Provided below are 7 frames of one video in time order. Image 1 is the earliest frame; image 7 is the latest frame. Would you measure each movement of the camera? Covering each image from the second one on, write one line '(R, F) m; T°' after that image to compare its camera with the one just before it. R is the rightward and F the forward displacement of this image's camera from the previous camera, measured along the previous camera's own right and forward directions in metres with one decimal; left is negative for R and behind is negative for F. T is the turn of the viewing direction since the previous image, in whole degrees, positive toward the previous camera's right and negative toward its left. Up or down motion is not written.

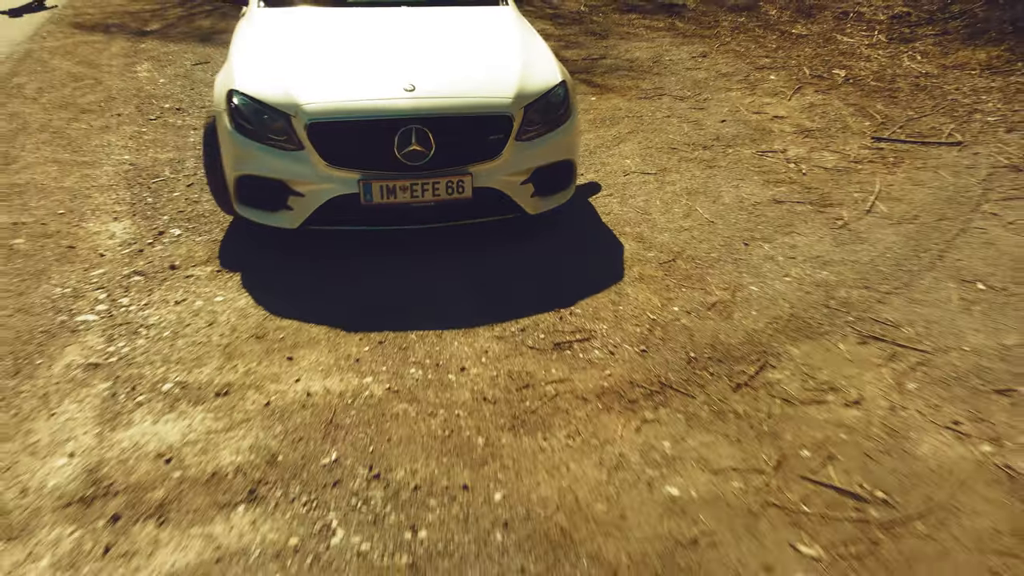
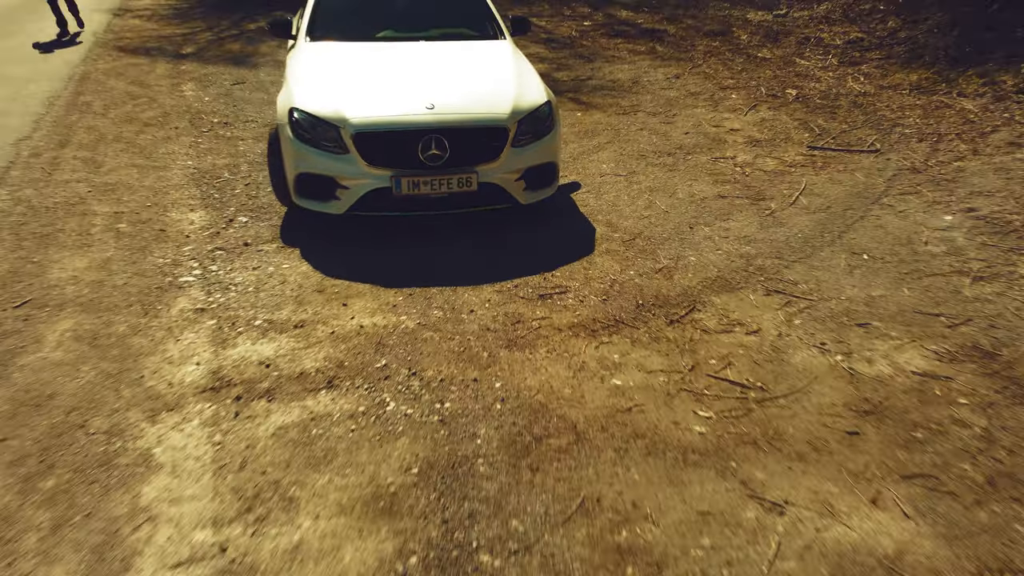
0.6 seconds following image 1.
(0.0, -0.8) m; 0°
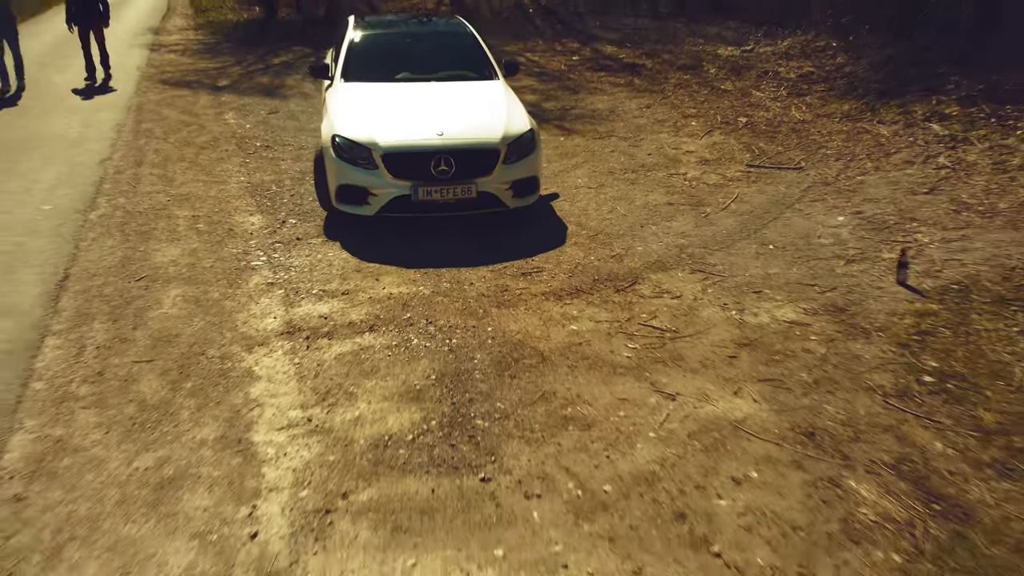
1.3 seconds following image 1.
(+0.1, -1.0) m; 0°
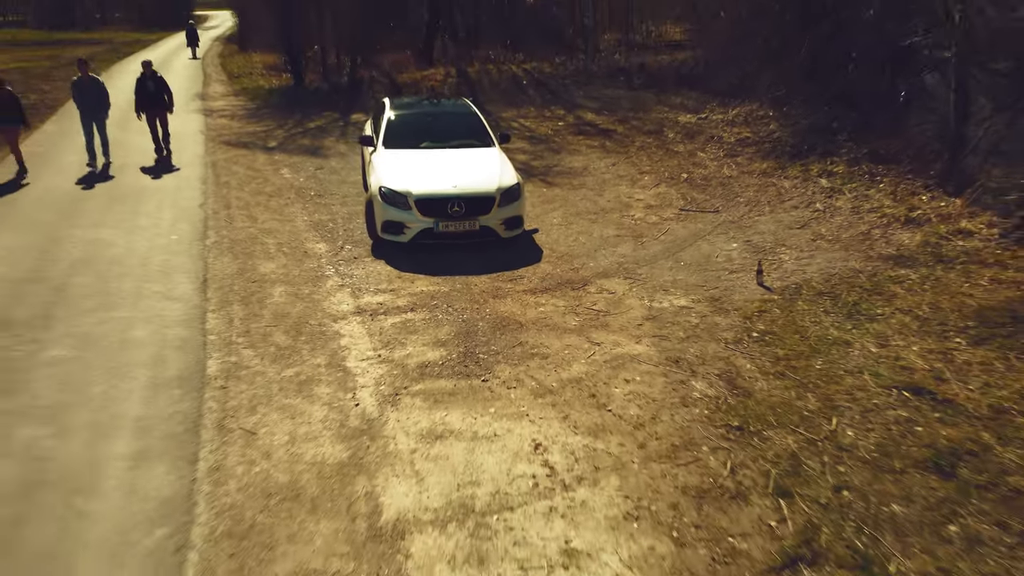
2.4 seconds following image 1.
(+0.1, -2.0) m; 0°
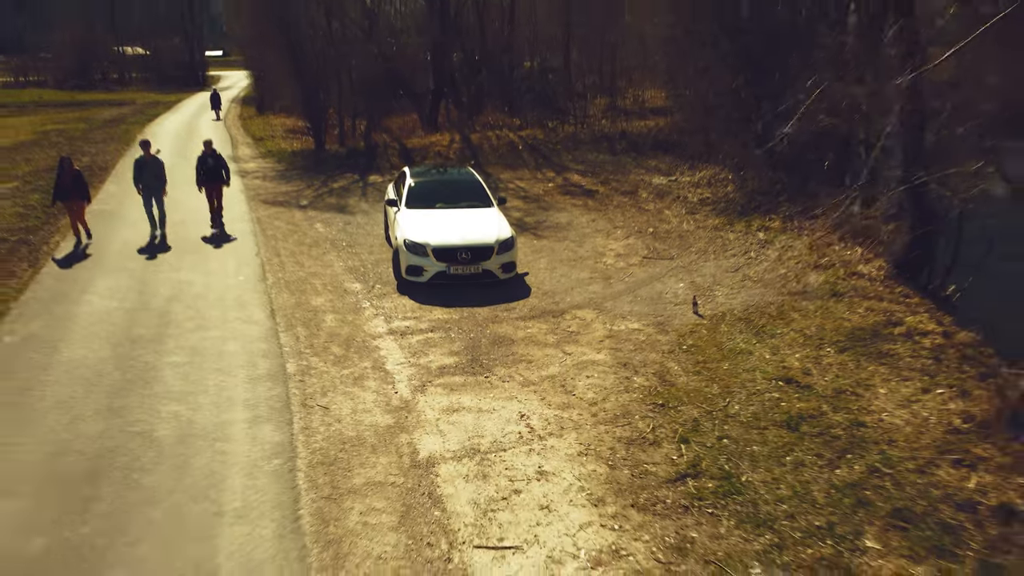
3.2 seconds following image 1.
(0.0, -1.8) m; 0°
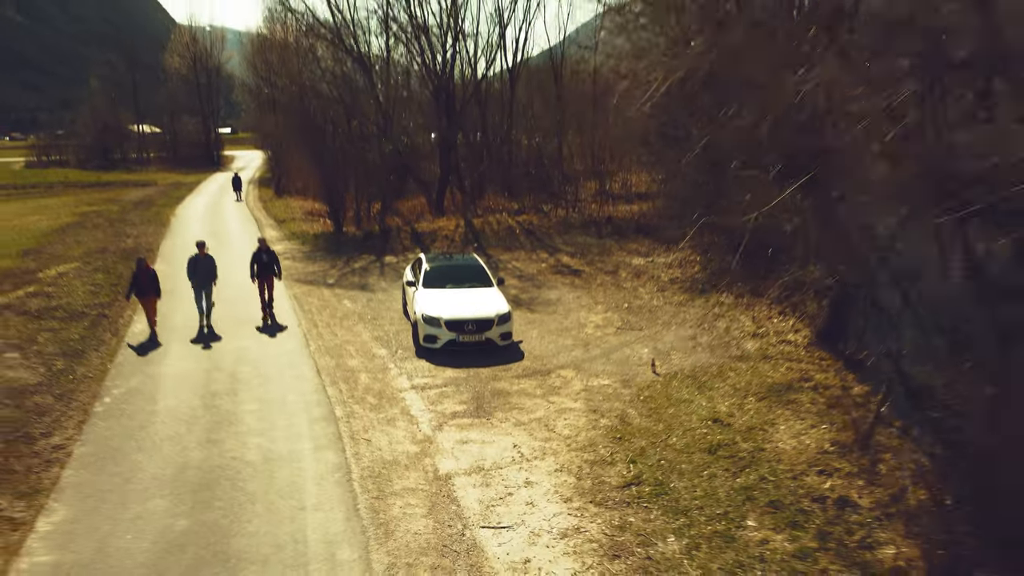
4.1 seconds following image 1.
(0.0, -2.1) m; 0°
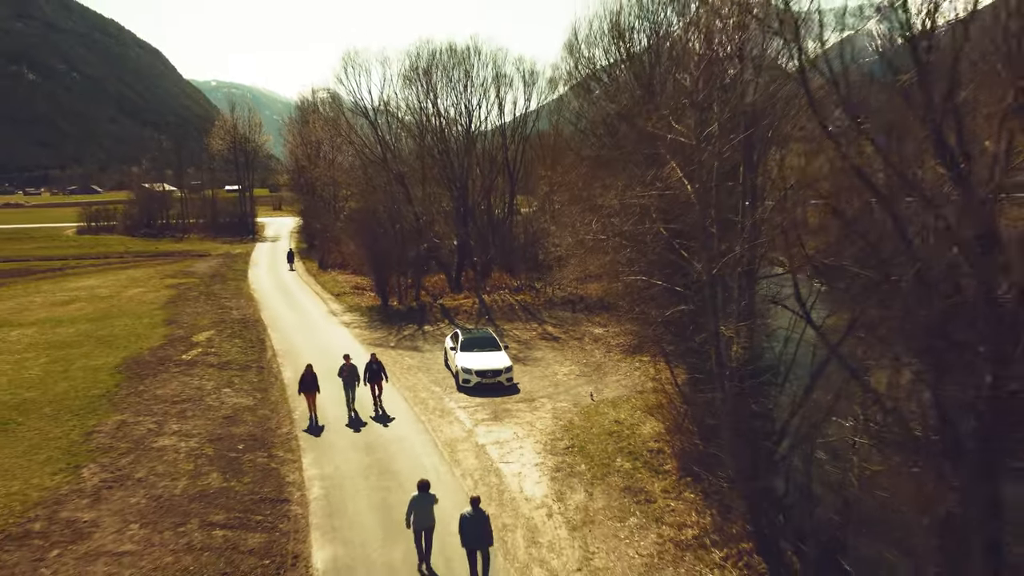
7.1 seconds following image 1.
(0.0, -7.9) m; 0°
